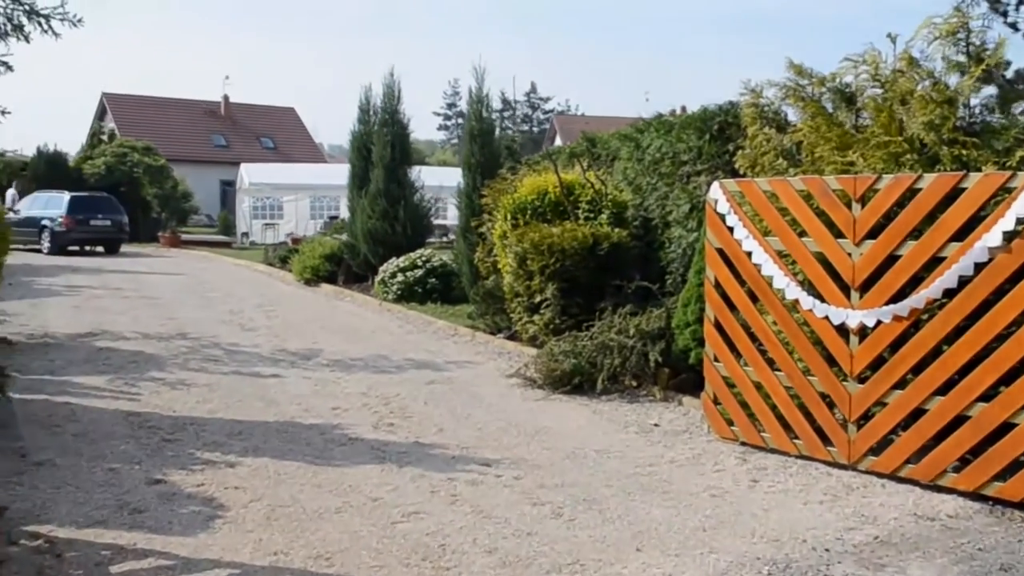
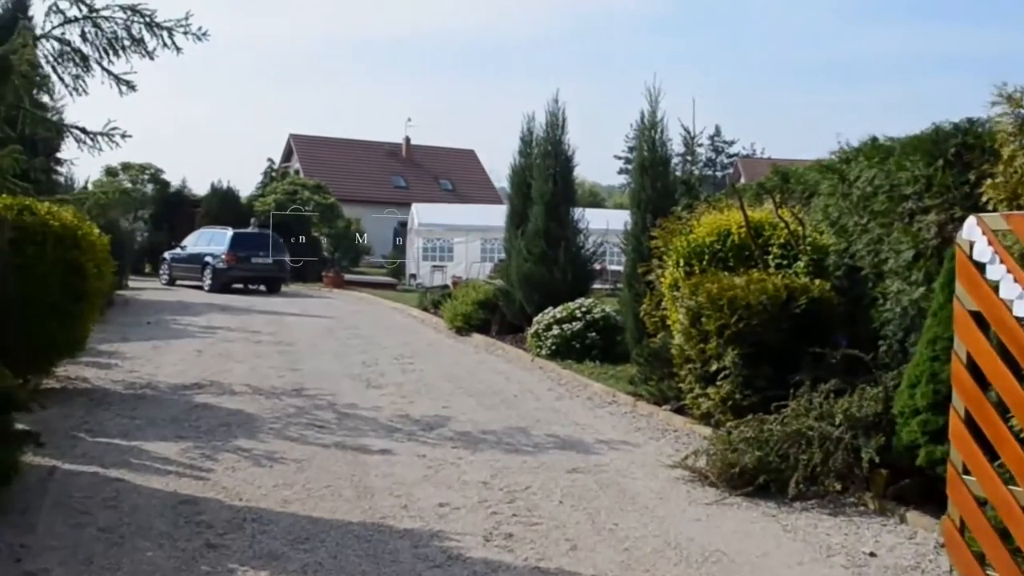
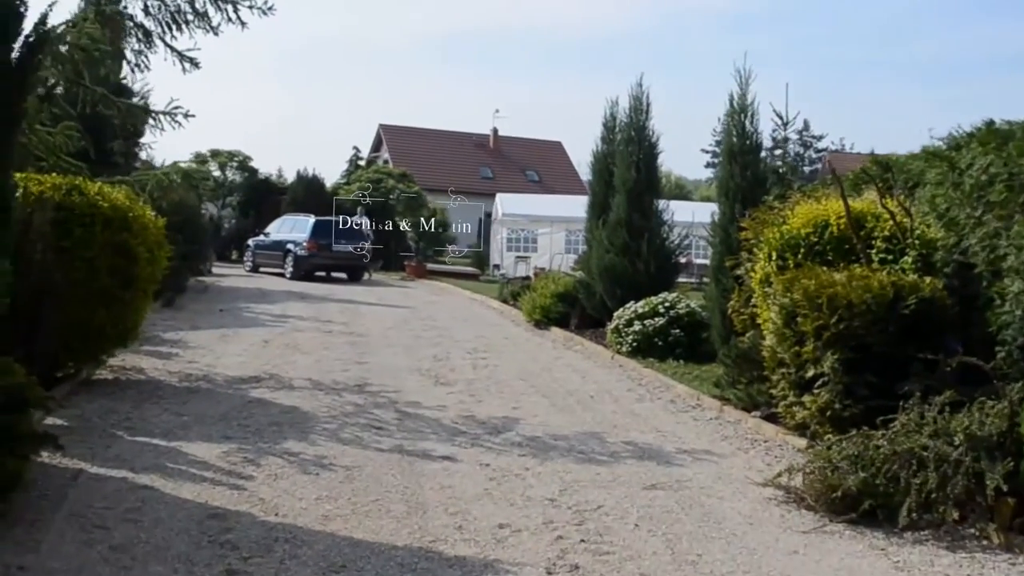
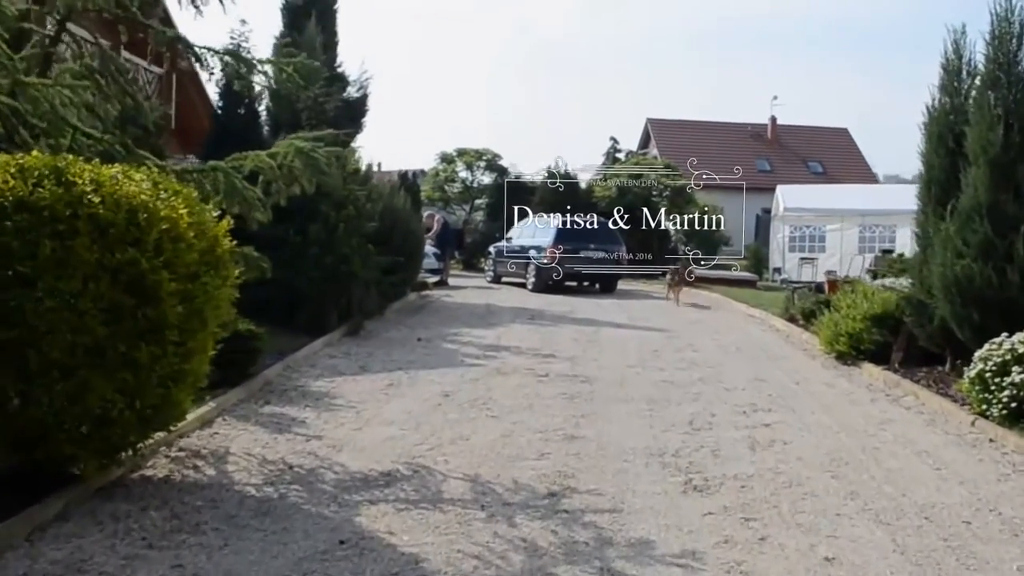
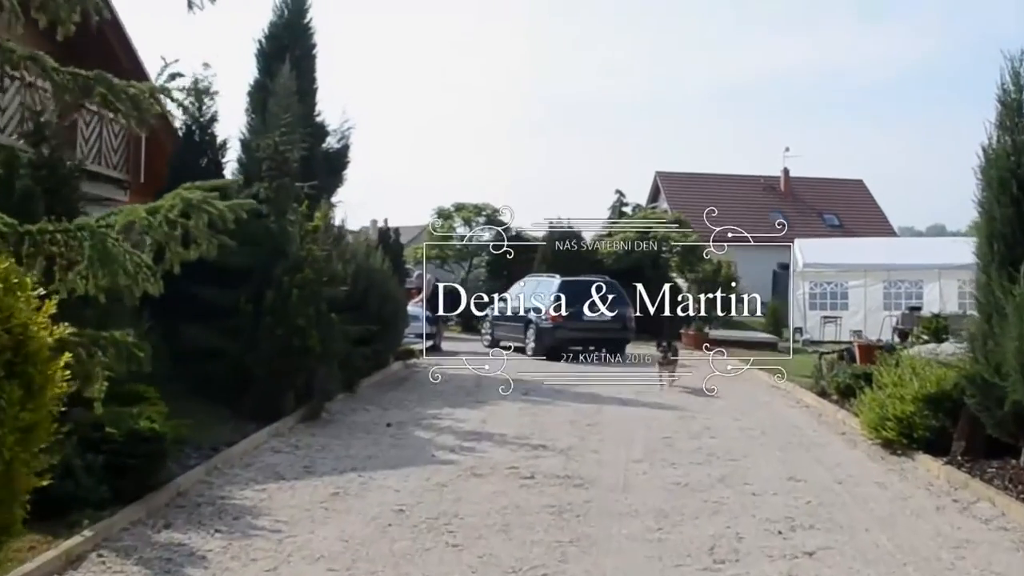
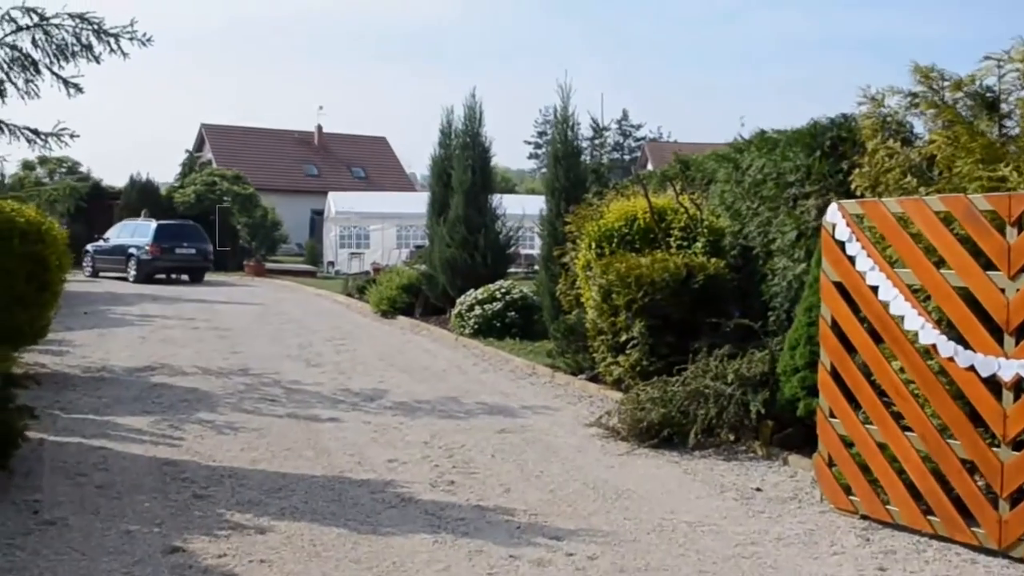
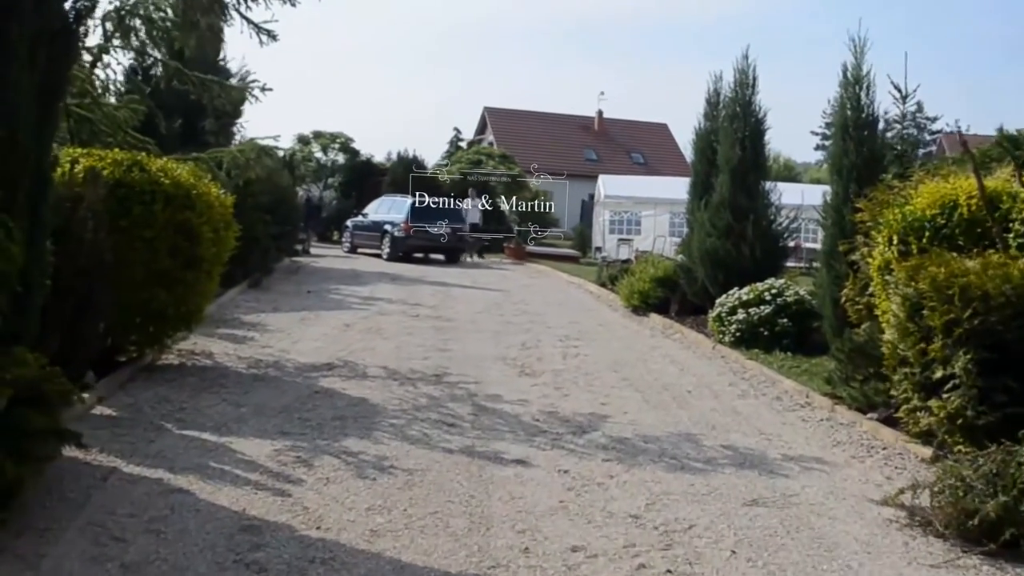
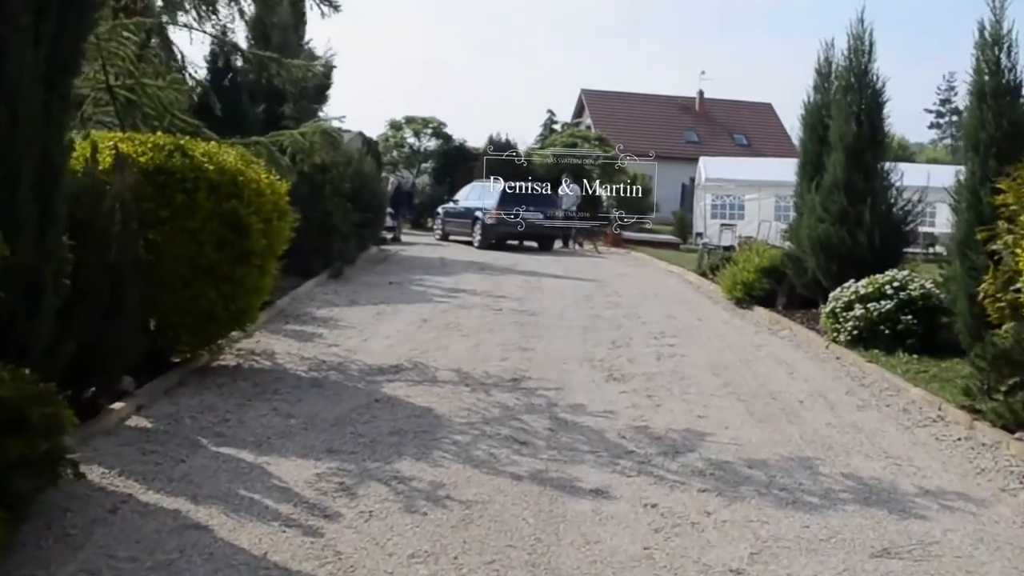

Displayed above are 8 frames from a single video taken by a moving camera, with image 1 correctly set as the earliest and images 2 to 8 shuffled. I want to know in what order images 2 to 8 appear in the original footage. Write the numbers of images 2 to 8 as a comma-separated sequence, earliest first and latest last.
6, 2, 3, 7, 8, 4, 5
